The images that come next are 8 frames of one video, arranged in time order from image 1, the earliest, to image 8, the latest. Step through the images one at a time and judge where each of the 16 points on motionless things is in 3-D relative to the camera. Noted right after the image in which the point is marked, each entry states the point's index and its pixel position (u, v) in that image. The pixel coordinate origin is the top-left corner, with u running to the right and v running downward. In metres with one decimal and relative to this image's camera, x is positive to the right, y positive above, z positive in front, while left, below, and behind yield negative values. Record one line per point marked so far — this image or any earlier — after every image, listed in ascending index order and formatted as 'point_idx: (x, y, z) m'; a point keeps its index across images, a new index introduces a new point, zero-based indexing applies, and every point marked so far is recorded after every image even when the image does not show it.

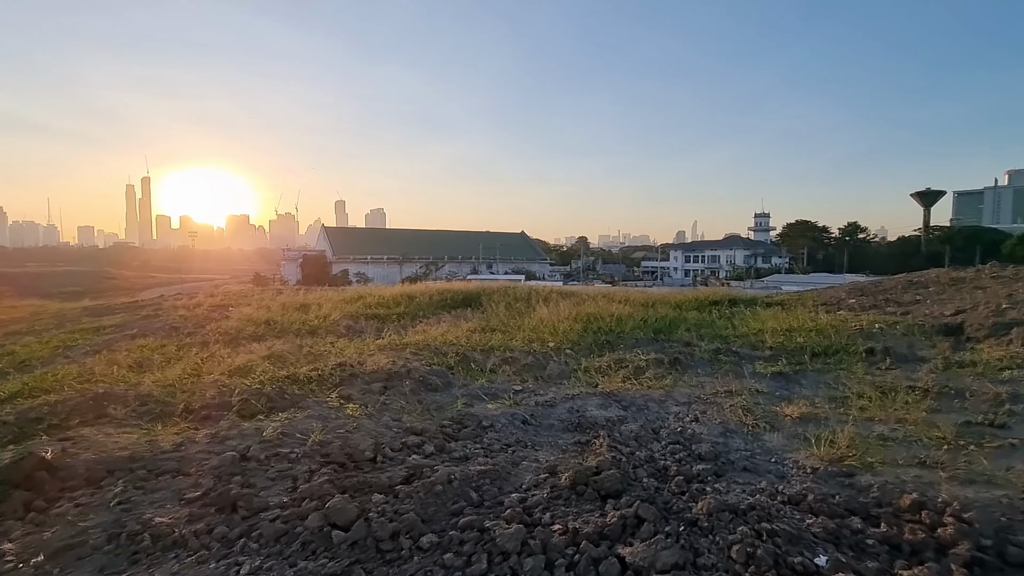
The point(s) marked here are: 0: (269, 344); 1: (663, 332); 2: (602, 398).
0: (-2.8, -0.7, +5.9) m
1: (+1.8, -0.5, +6.0) m
2: (+0.6, -0.8, +3.7) m
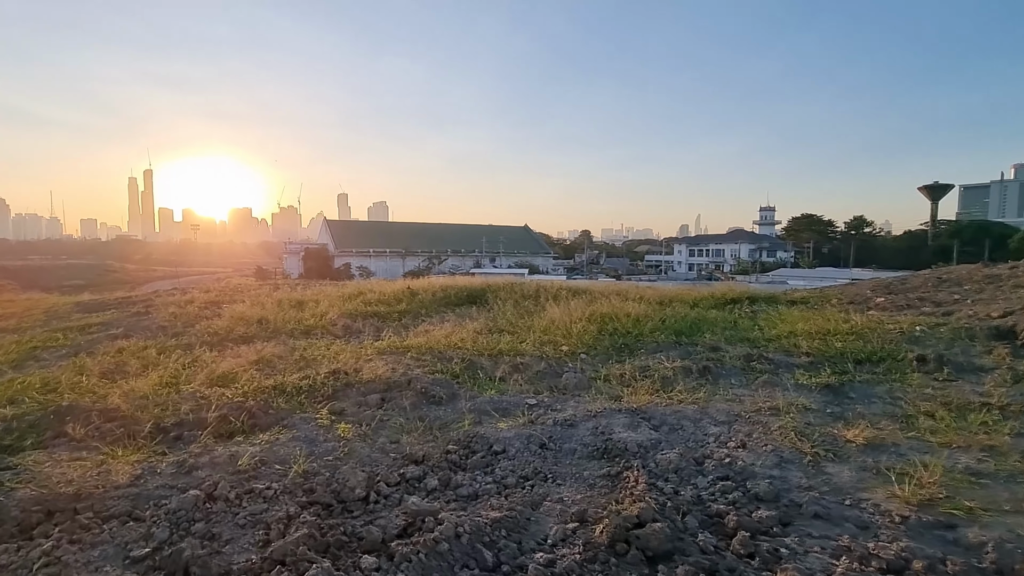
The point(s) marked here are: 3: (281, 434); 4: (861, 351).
0: (-2.7, -0.6, +5.5) m
1: (+1.9, -0.5, +5.6) m
2: (+0.7, -0.8, +3.2) m
3: (-1.4, -0.9, +3.0) m
4: (+3.1, -0.6, +4.6) m
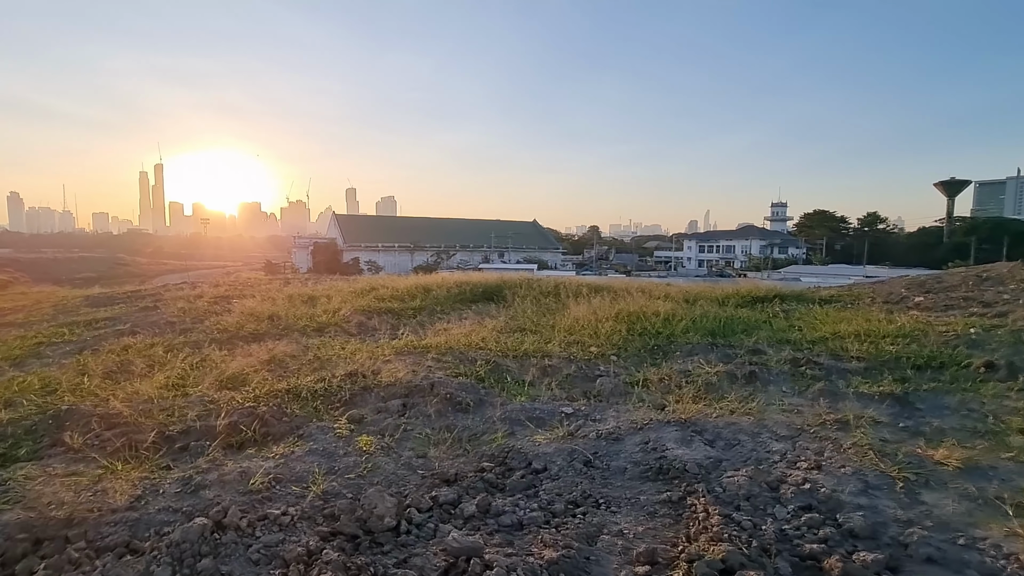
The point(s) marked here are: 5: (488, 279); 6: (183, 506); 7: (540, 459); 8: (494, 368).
0: (-2.5, -0.6, +5.2) m
1: (+2.1, -0.5, +5.2) m
2: (+0.9, -0.8, +2.9) m
3: (-1.2, -0.9, +2.7) m
4: (+3.3, -0.6, +4.2) m
5: (-0.5, +0.2, +10.2) m
6: (-1.4, -0.9, +2.1) m
7: (+0.1, -0.9, +2.6) m
8: (-0.1, -0.7, +4.2) m
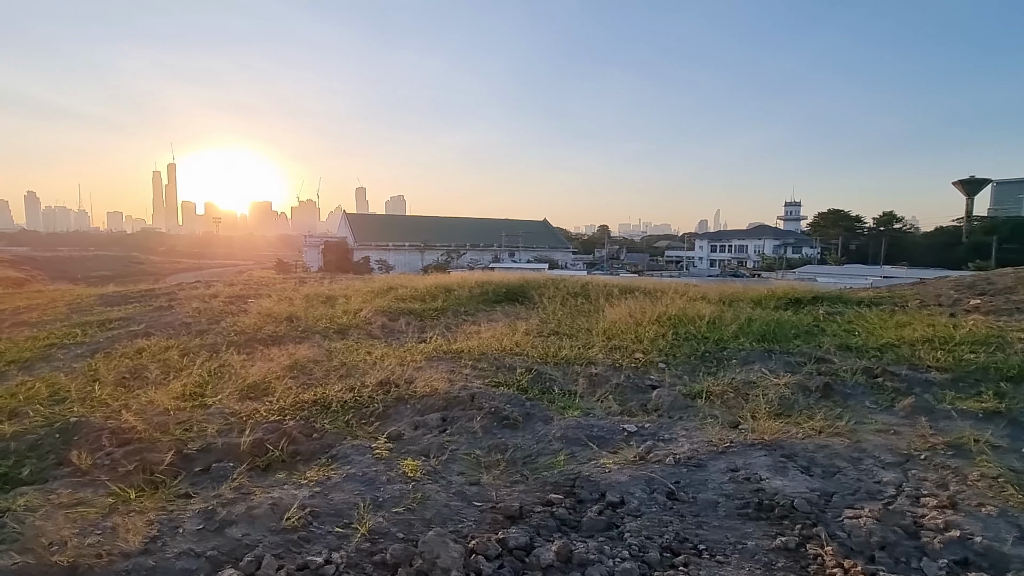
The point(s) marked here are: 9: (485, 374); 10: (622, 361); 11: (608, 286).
0: (-2.1, -0.6, +4.9) m
1: (+2.5, -0.5, +4.8) m
2: (+1.2, -0.8, +2.5) m
3: (-0.9, -0.9, +2.4) m
4: (+3.7, -0.6, +3.8) m
5: (0.0, +0.2, +9.9) m
6: (-1.1, -0.9, +1.8) m
7: (+0.4, -0.9, +2.2) m
8: (+0.2, -0.7, +3.9) m
9: (-0.2, -0.7, +3.9) m
10: (+0.9, -0.6, +4.3) m
11: (+1.5, 0.0, +8.2) m
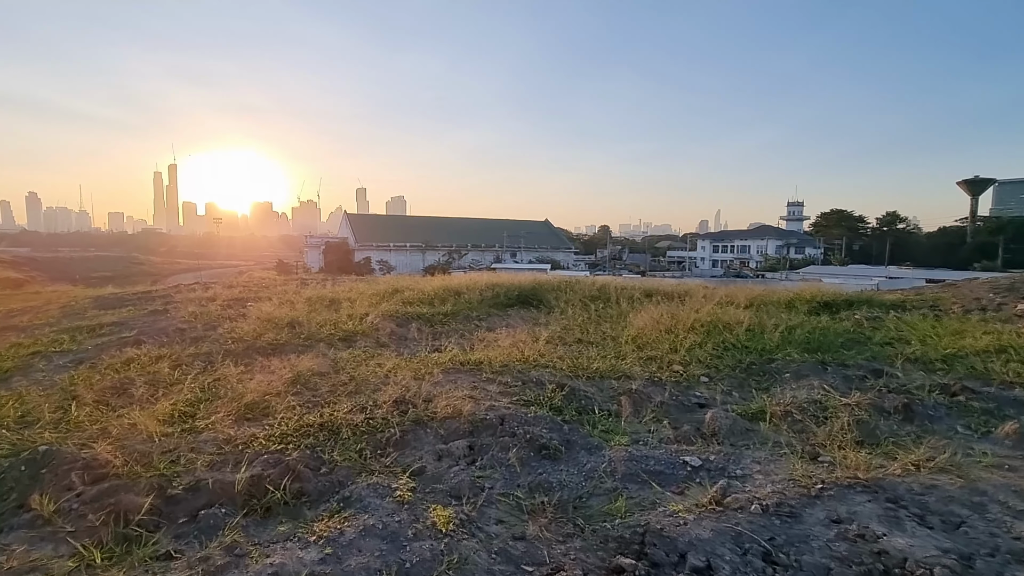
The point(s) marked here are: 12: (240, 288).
0: (-1.9, -0.6, +4.5) m
1: (+2.7, -0.5, +4.4) m
2: (+1.5, -0.8, +2.1) m
3: (-0.7, -0.9, +2.0) m
4: (+3.9, -0.6, +3.4) m
5: (+0.2, +0.1, +9.5) m
6: (-0.9, -1.0, +1.4) m
7: (+0.6, -0.9, +1.8) m
8: (+0.4, -0.7, +3.5) m
9: (0.0, -0.7, +3.5) m
10: (+1.1, -0.7, +3.9) m
11: (+1.7, 0.0, +7.8) m
12: (-6.5, 0.0, +12.1) m
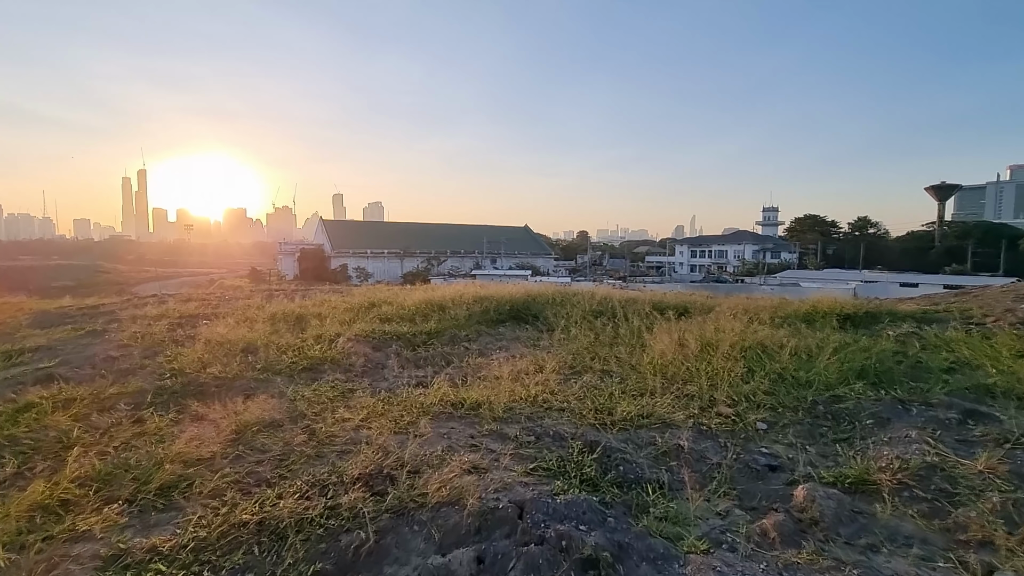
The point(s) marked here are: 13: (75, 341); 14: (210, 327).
0: (-1.9, -0.8, +3.5) m
1: (+2.7, -0.7, +3.7) m
2: (+1.6, -1.0, +1.3) m
3: (-0.5, -1.0, +1.1) m
4: (+4.0, -0.7, +2.7) m
5: (0.0, -0.1, +8.6) m
6: (-0.7, -1.1, +0.4) m
7: (+0.8, -1.0, +0.9) m
8: (+0.5, -0.9, +2.6) m
9: (+0.1, -0.9, +2.6) m
10: (+1.2, -0.8, +3.1) m
11: (+1.6, -0.2, +7.0) m
12: (-6.7, -0.3, +11.0) m
13: (-5.9, -0.7, +6.9) m
14: (-4.0, -0.5, +6.8) m
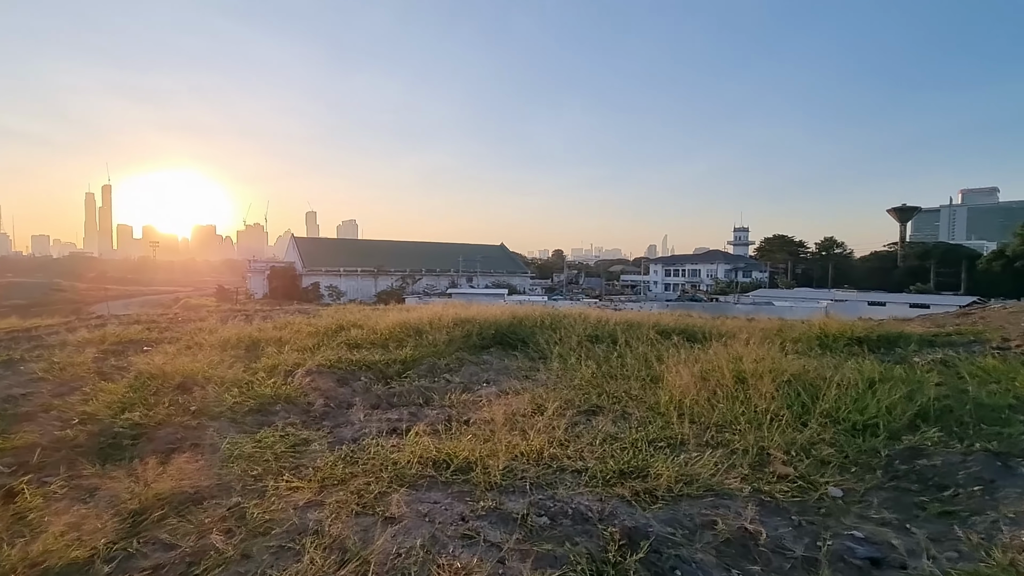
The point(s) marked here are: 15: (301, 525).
0: (-1.9, -0.9, +2.6) m
1: (+2.7, -0.8, +3.0) m
2: (+1.7, -1.0, +0.6) m
3: (-0.4, -1.1, +0.3) m
4: (+4.0, -0.9, +2.1) m
5: (-0.3, -0.4, +7.8) m
6: (-0.6, -1.1, -0.4) m
7: (+0.9, -1.1, +0.2) m
8: (+0.5, -1.0, +1.9) m
9: (+0.1, -1.0, +1.9) m
10: (+1.2, -0.9, +2.4) m
11: (+1.5, -0.5, +6.3) m
12: (-7.1, -0.7, +9.9) m
13: (-6.0, -1.0, +5.8) m
14: (-4.1, -0.8, +5.8) m
15: (-0.9, -1.0, +2.1) m
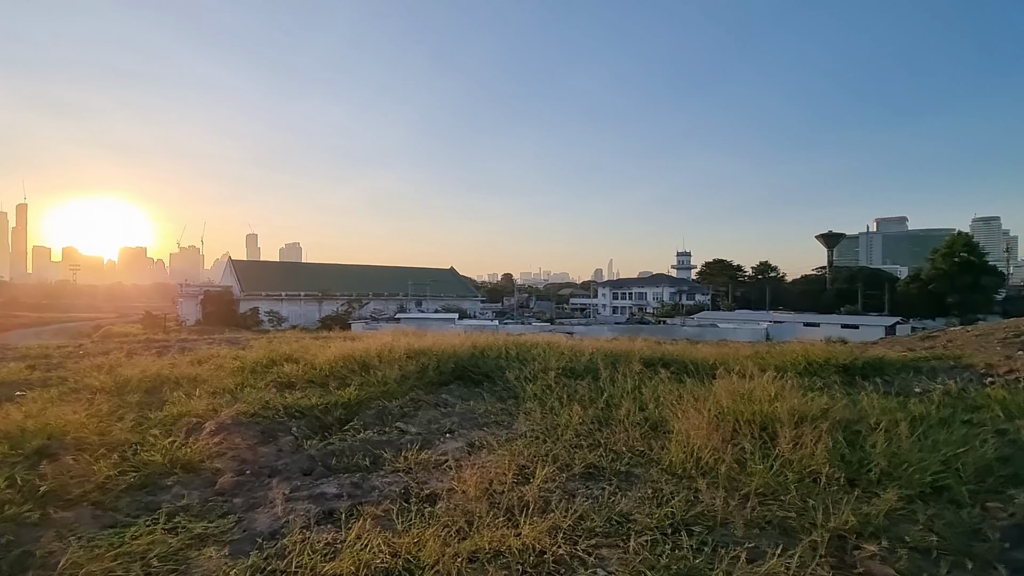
0: (-1.9, -1.1, +1.6) m
1: (+2.6, -1.0, +2.4) m
2: (+1.9, -1.0, -0.1) m
3: (-0.2, -1.1, -0.6) m
4: (+4.0, -0.9, +1.6) m
5: (-0.8, -0.8, +7.0) m
6: (-0.3, -1.1, -1.3) m
7: (+1.1, -1.1, -0.6) m
8: (+0.6, -1.1, +1.1) m
9: (+0.2, -1.0, +1.0) m
10: (+1.2, -1.0, +1.6) m
11: (+1.1, -0.7, +5.6) m
12: (-7.8, -1.2, +8.3) m
13: (-6.3, -1.2, +4.4) m
14: (-4.5, -1.1, +4.5) m
15: (-0.8, -1.1, +1.2) m
